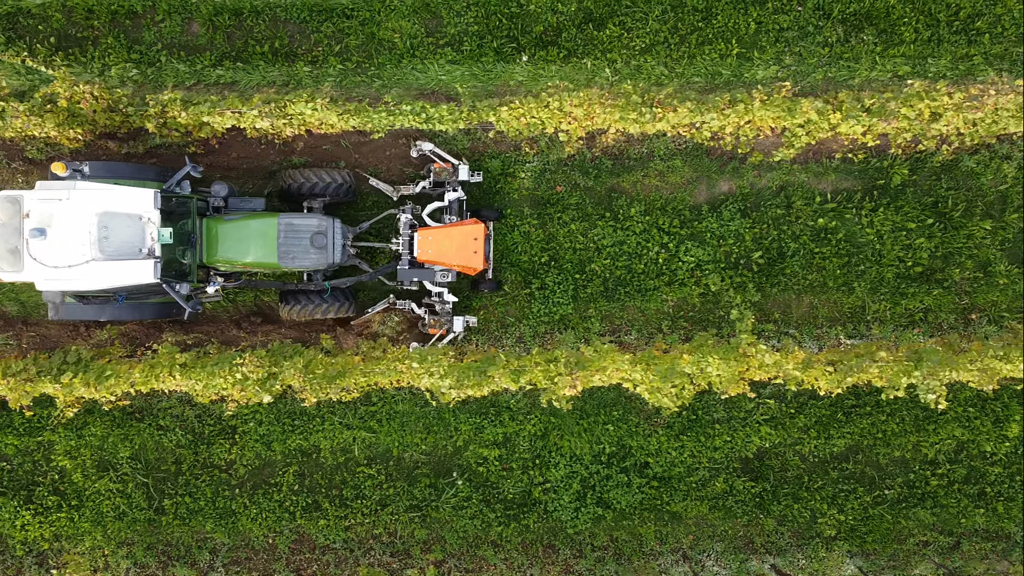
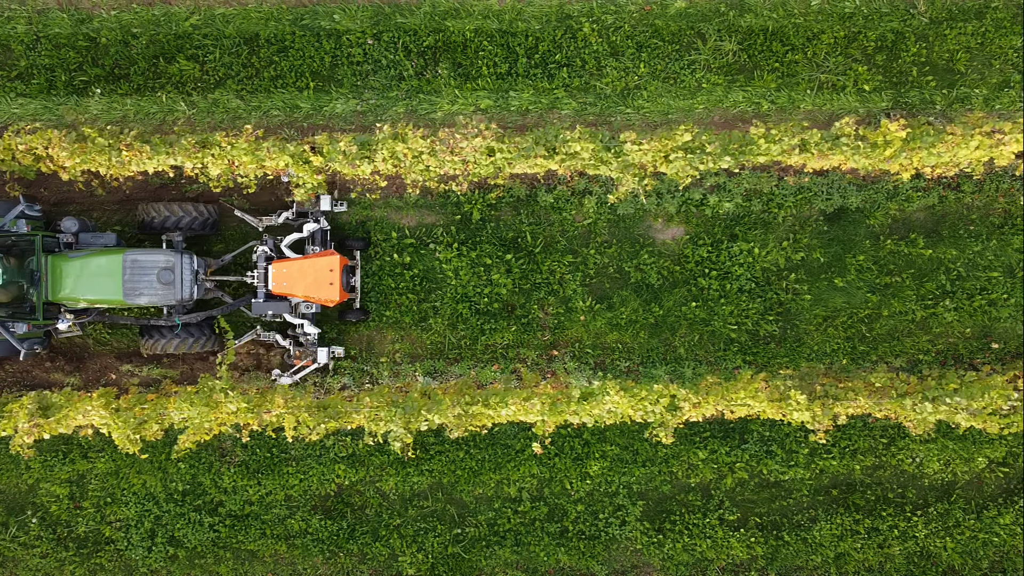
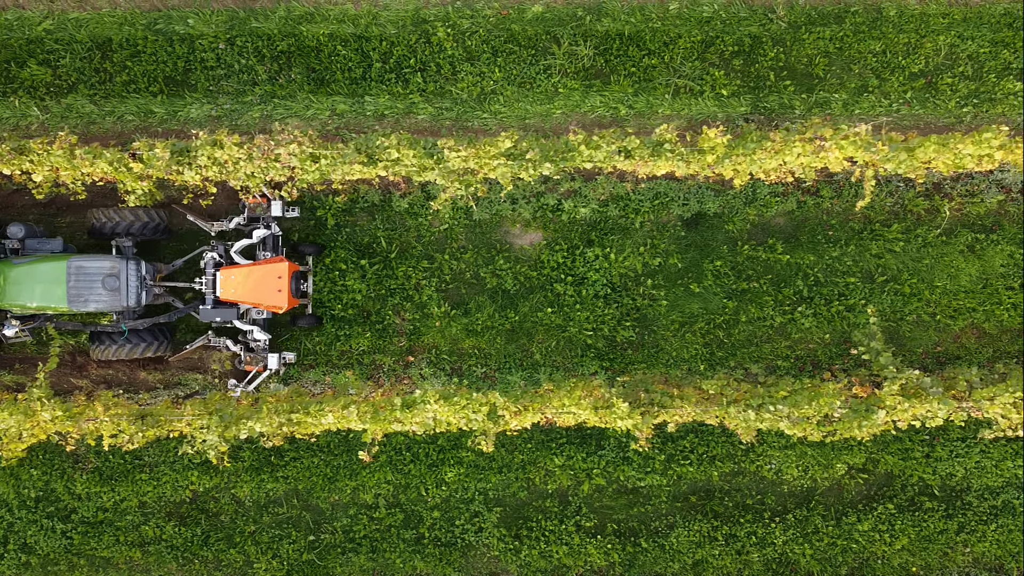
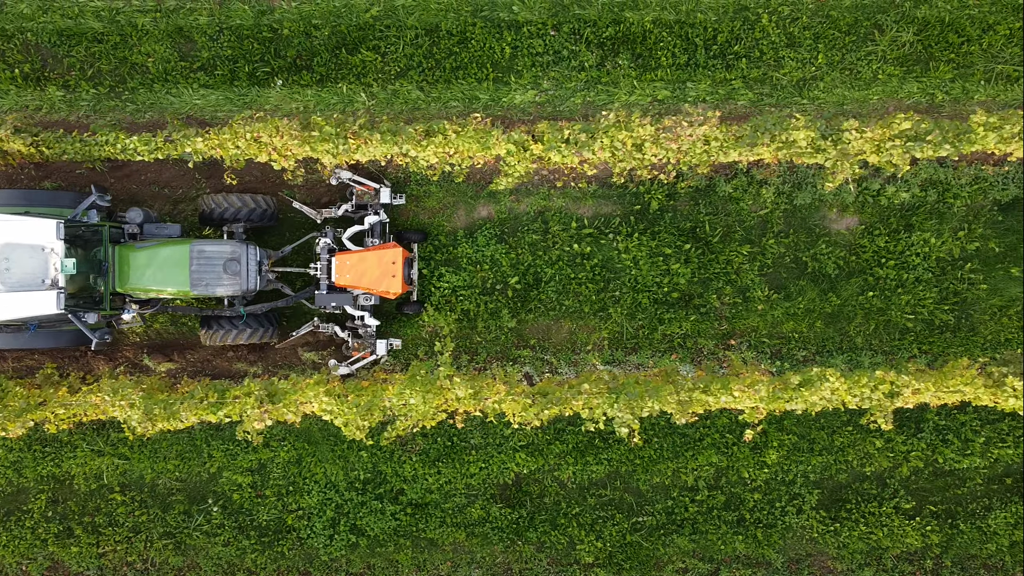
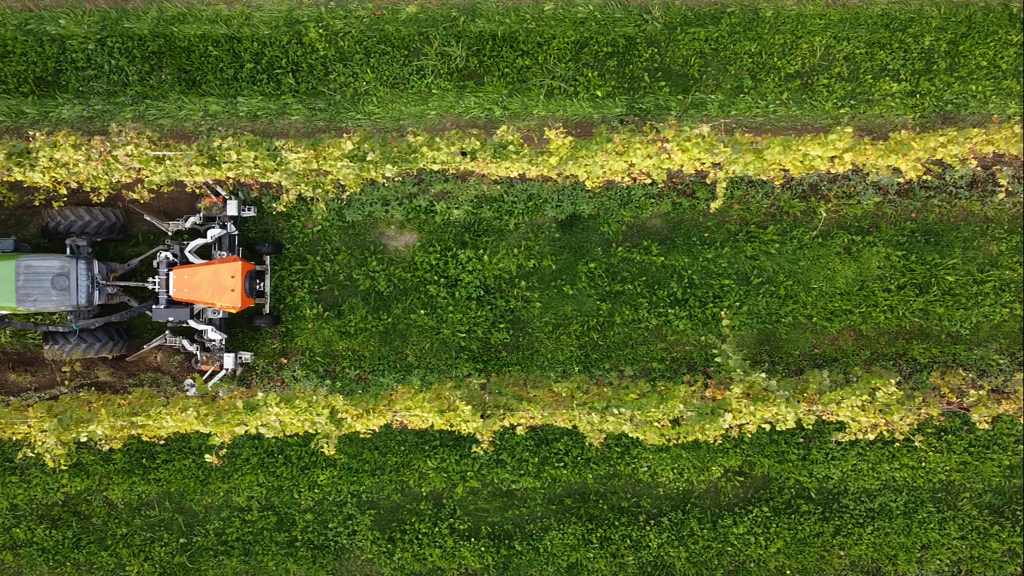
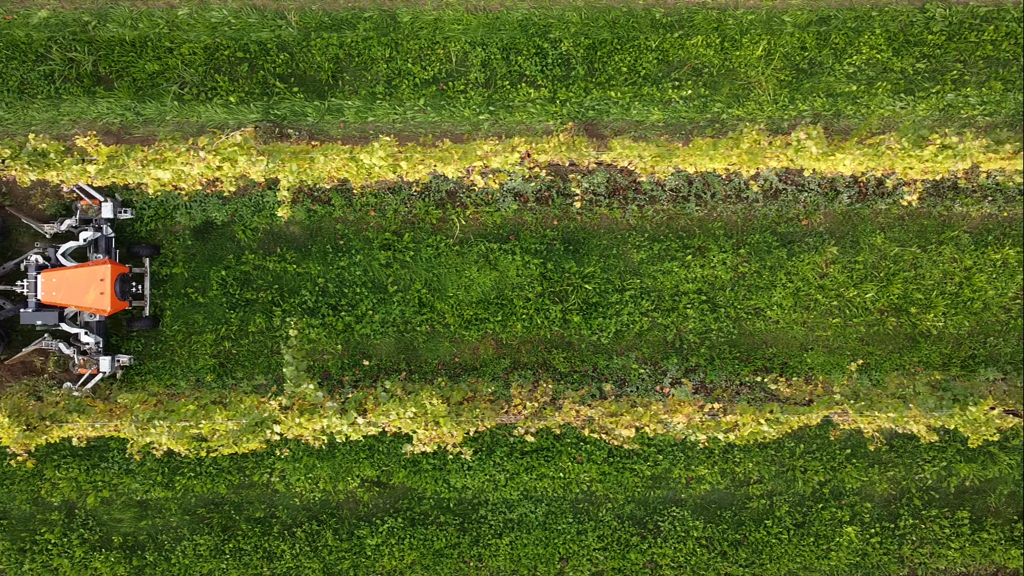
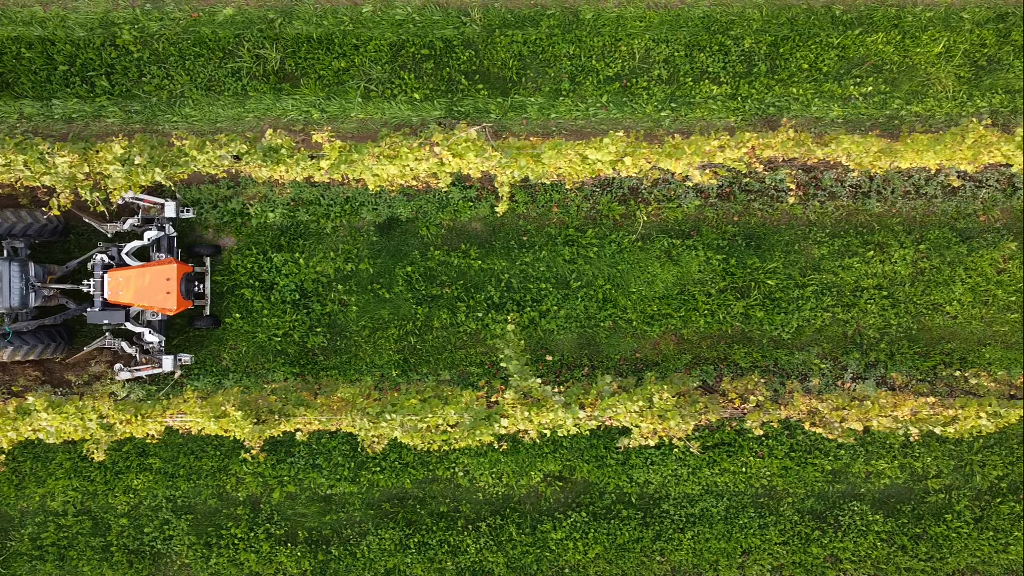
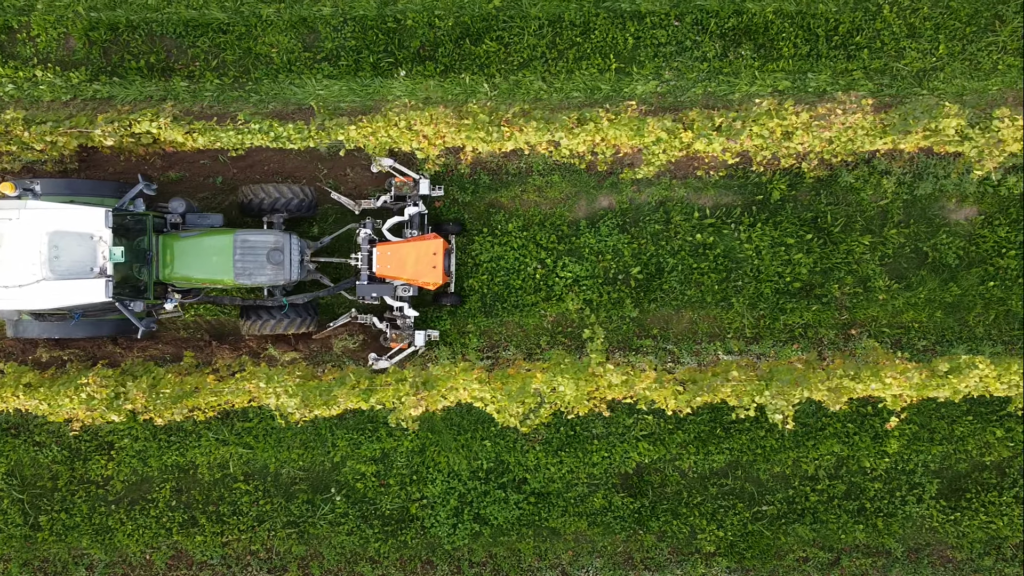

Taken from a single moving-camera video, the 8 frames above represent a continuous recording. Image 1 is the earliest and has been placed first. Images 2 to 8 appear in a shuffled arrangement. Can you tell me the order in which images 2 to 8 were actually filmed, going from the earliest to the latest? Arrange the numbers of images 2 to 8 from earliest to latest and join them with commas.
8, 4, 2, 3, 5, 7, 6
